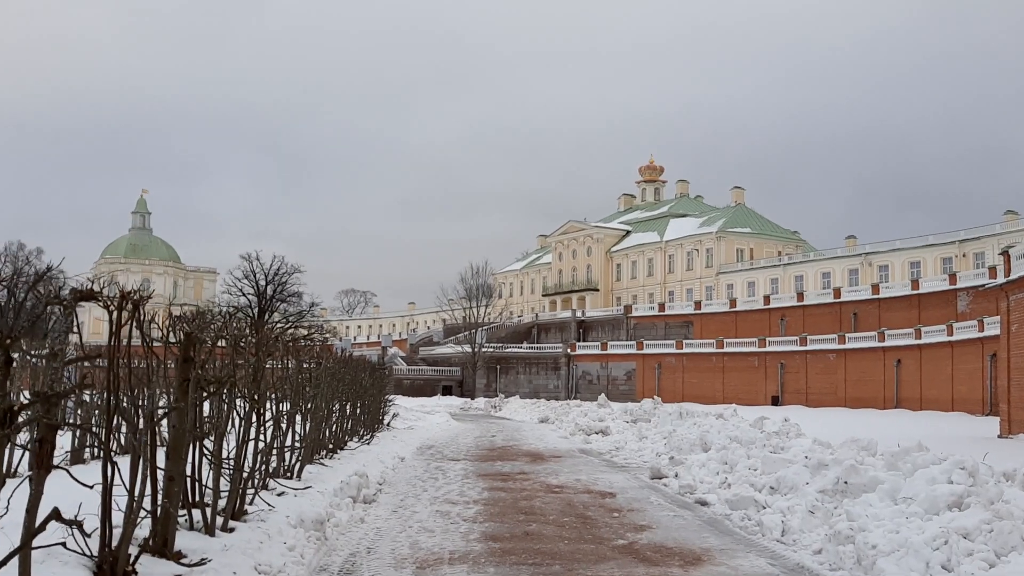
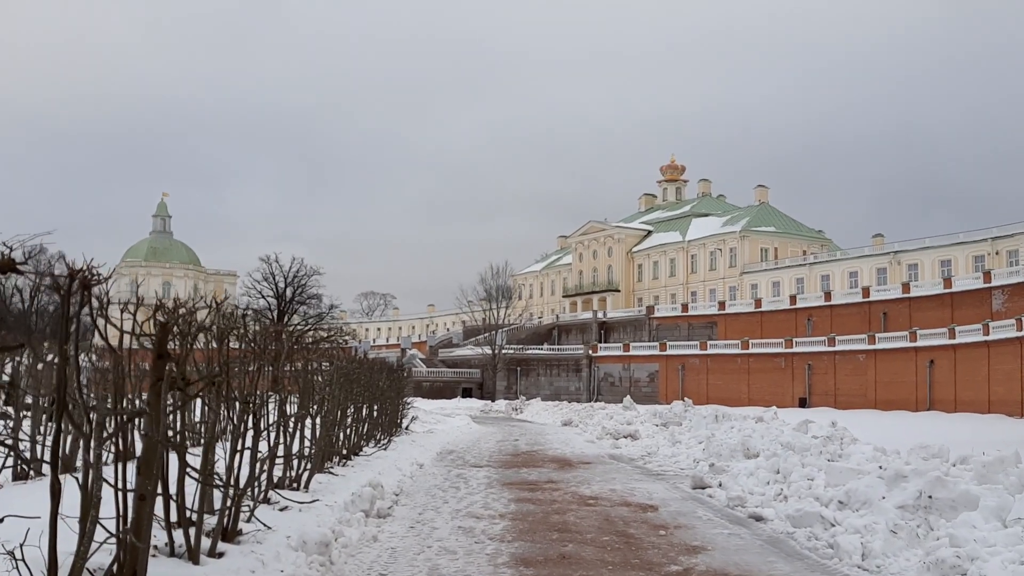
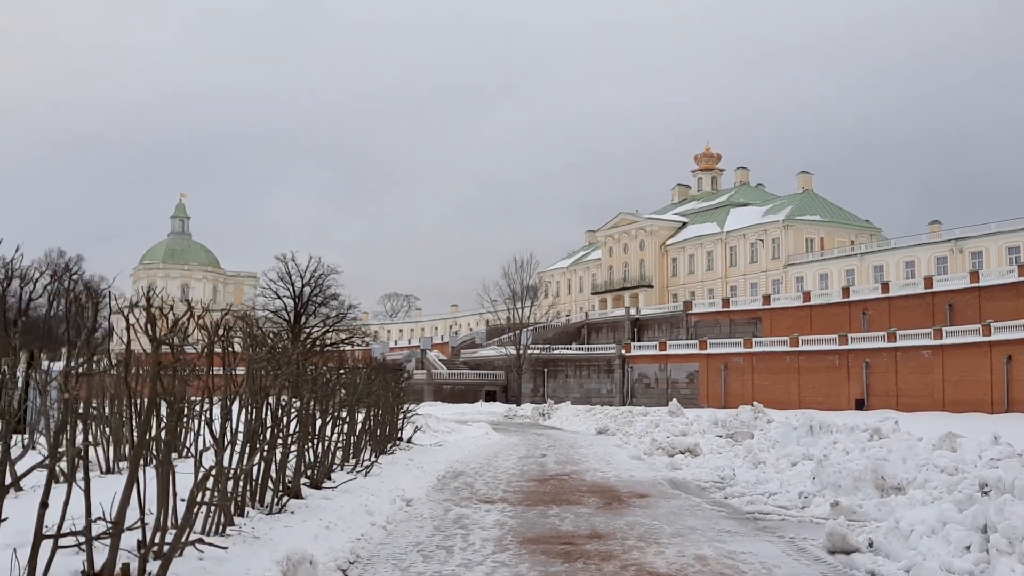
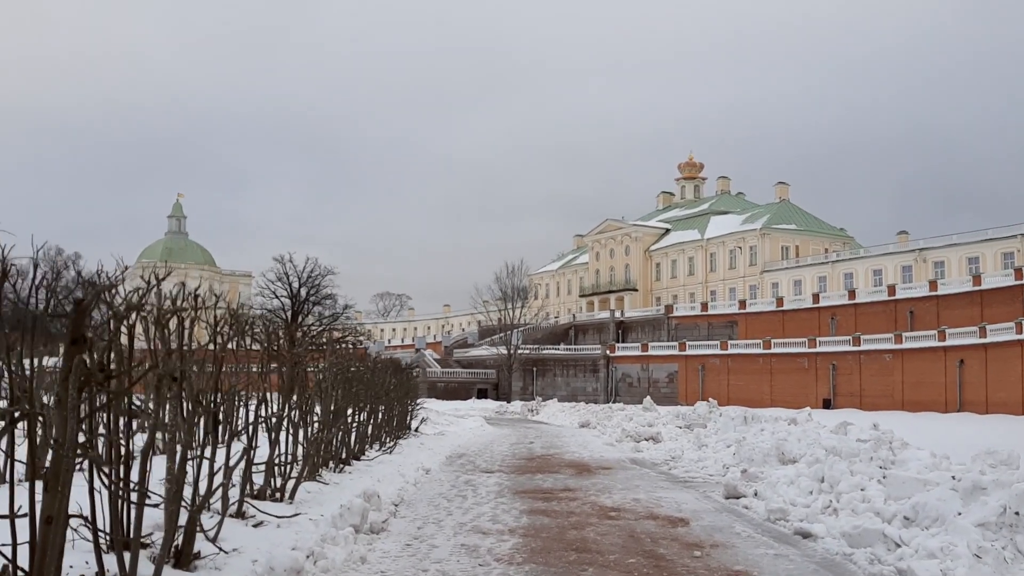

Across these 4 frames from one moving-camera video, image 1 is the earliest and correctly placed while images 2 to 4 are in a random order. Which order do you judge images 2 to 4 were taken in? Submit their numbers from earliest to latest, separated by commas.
2, 4, 3
